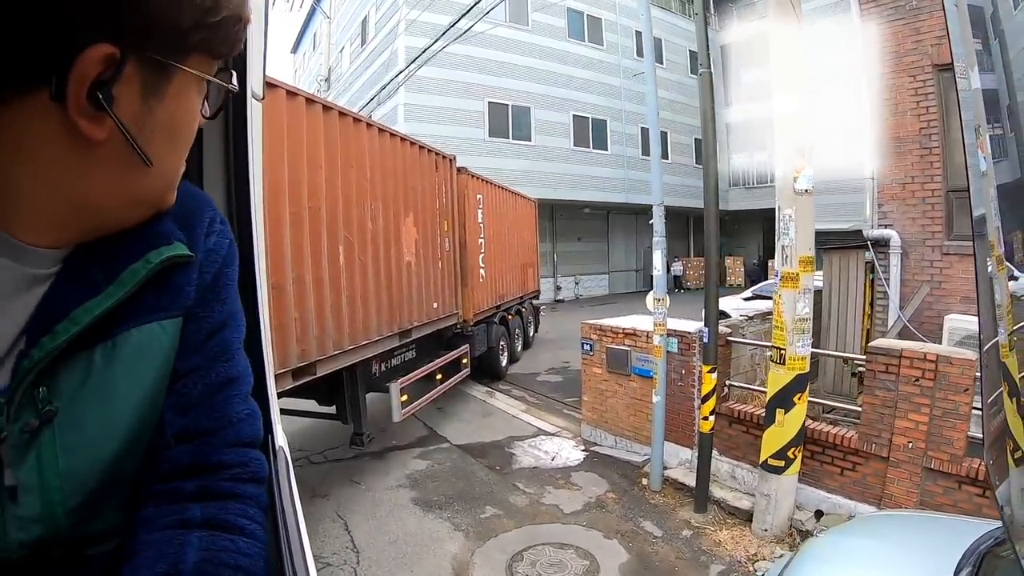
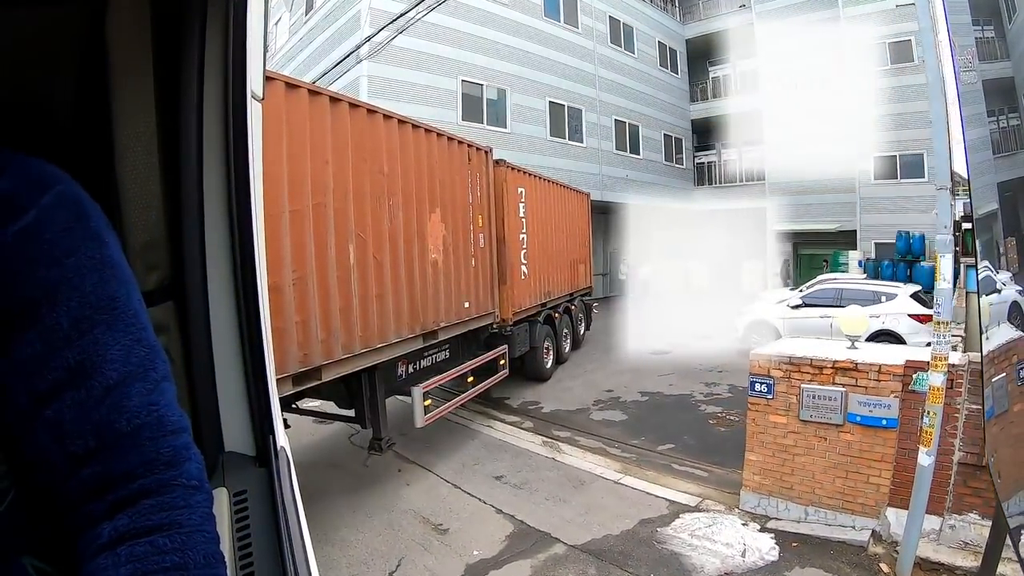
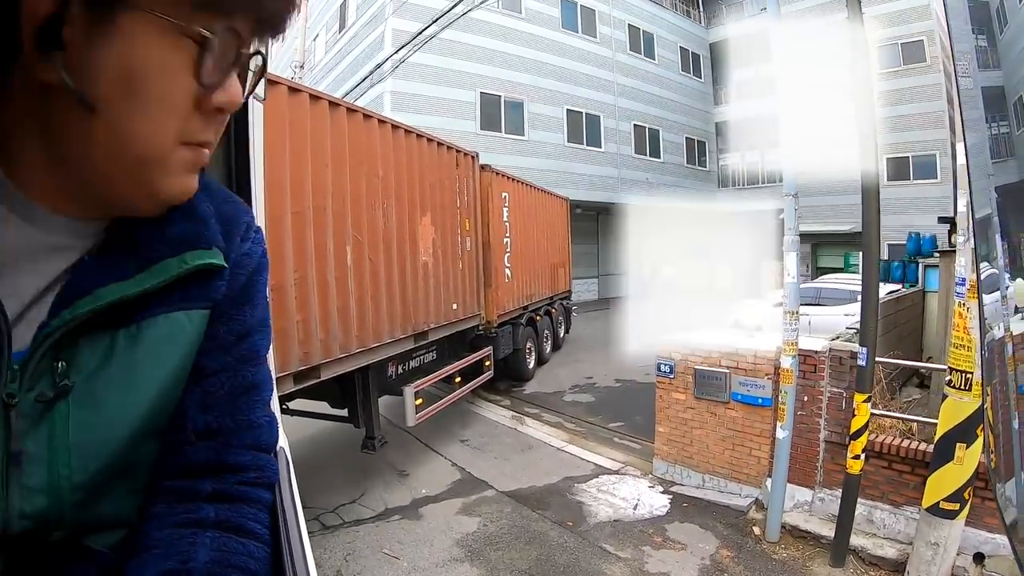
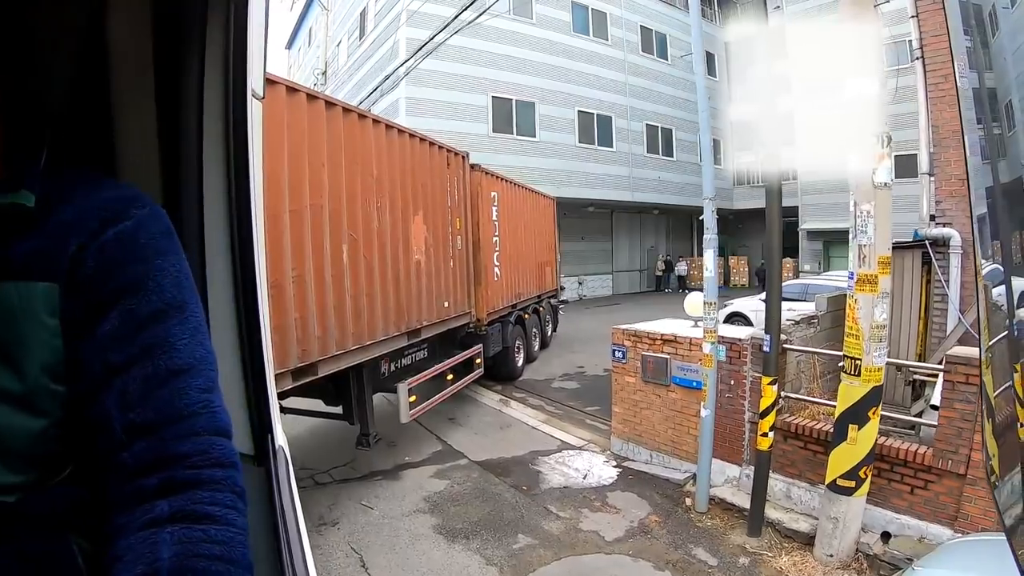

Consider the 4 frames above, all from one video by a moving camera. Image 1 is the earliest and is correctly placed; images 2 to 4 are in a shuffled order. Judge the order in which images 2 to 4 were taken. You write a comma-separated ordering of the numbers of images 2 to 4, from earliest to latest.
4, 3, 2
